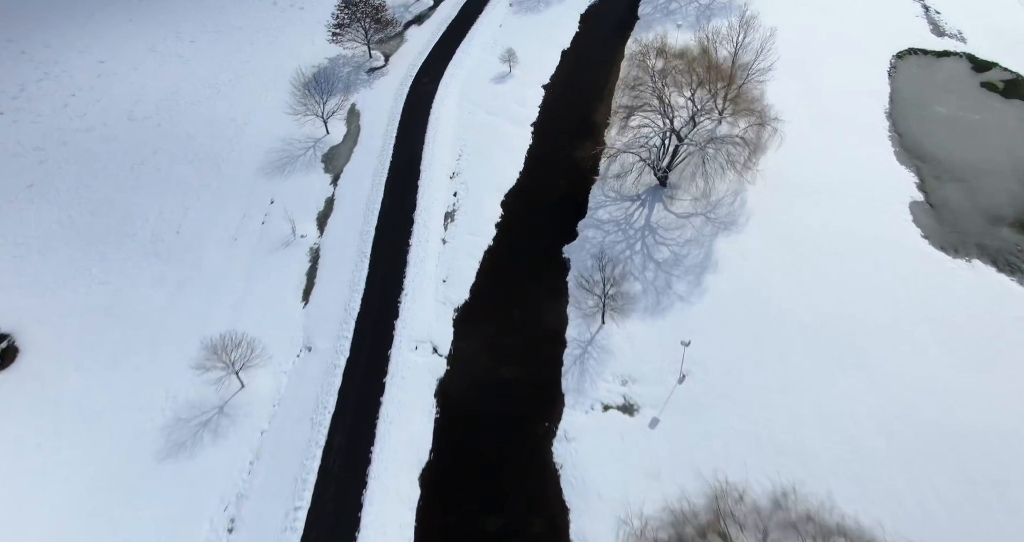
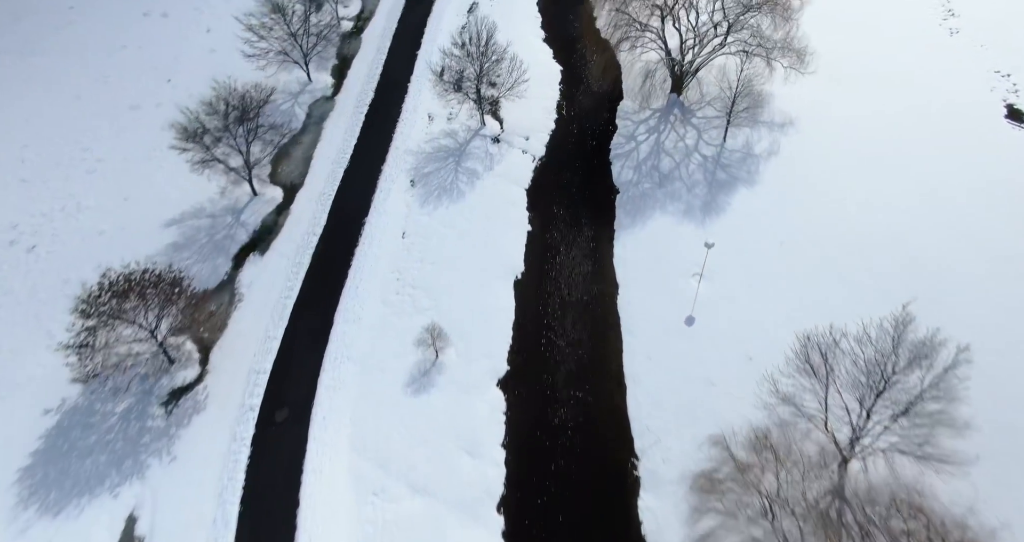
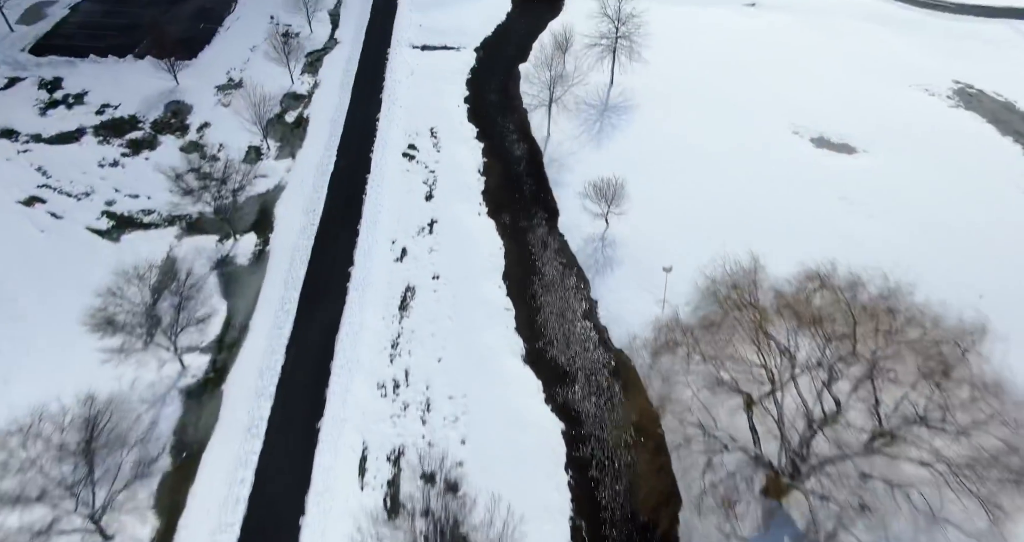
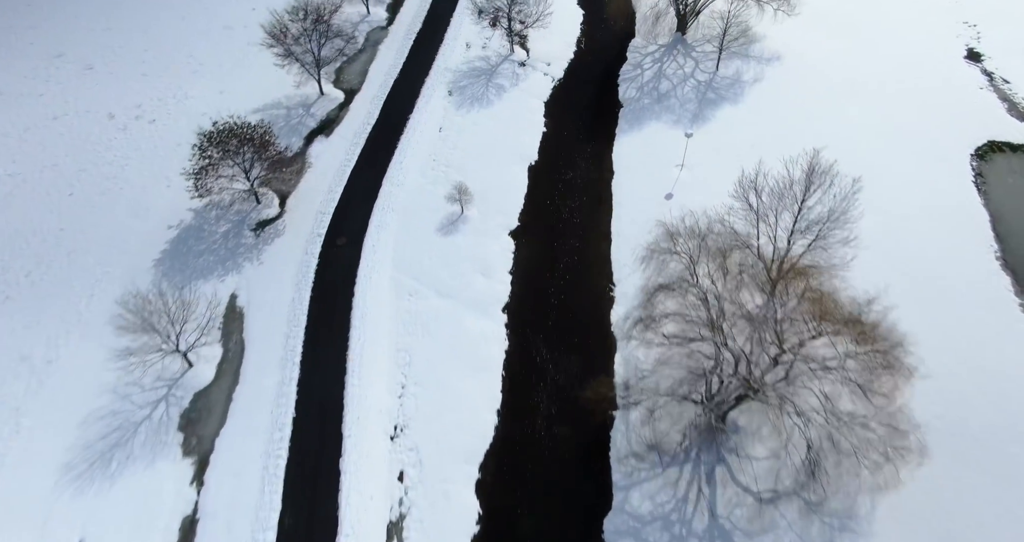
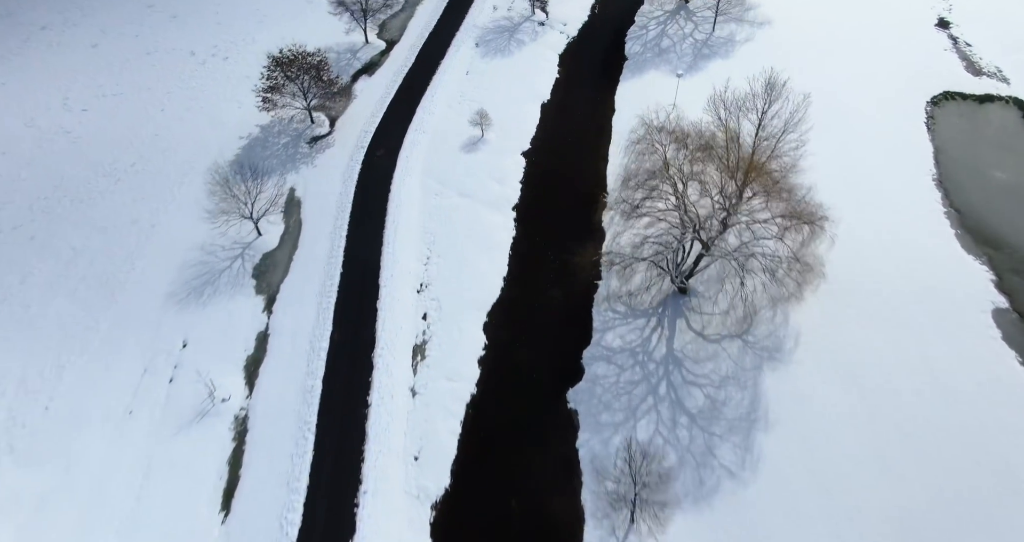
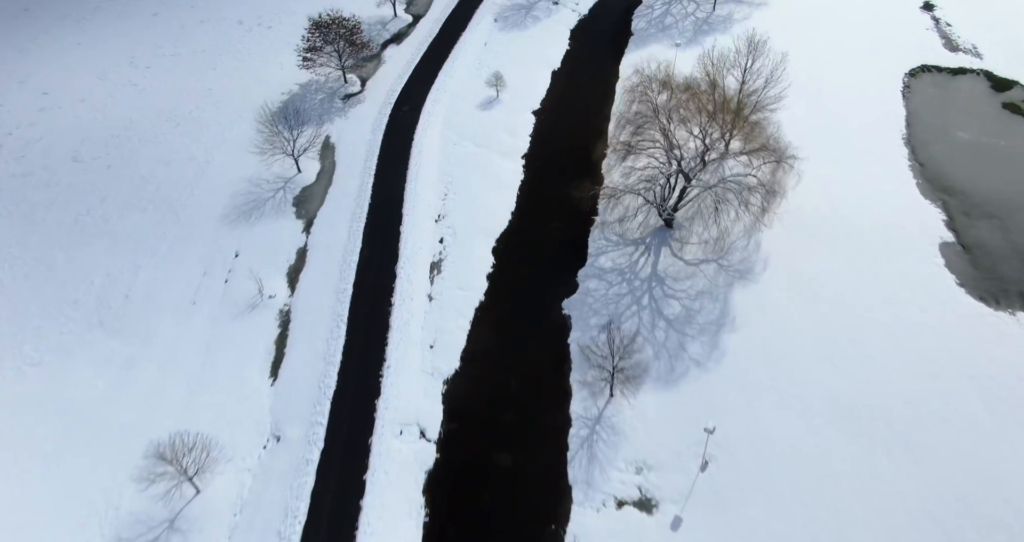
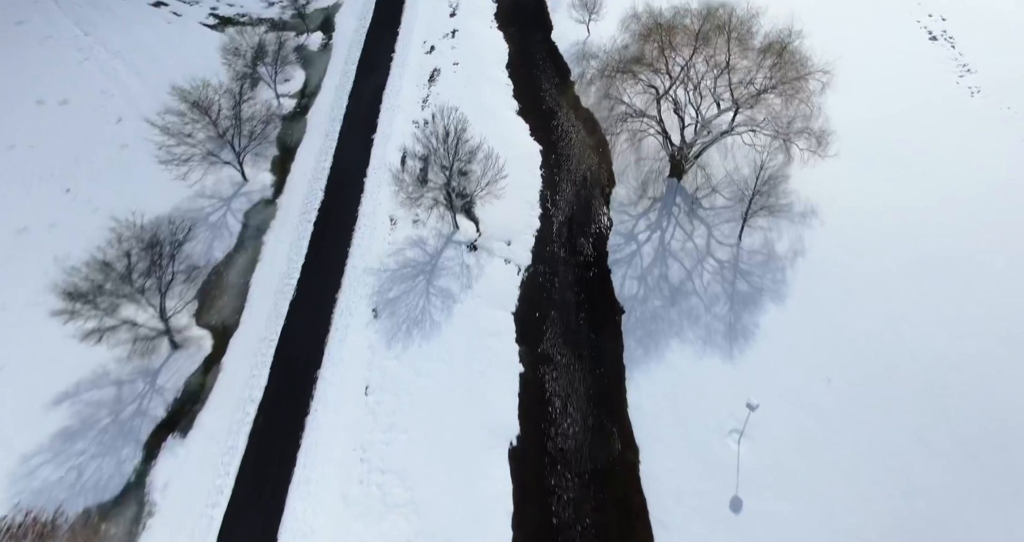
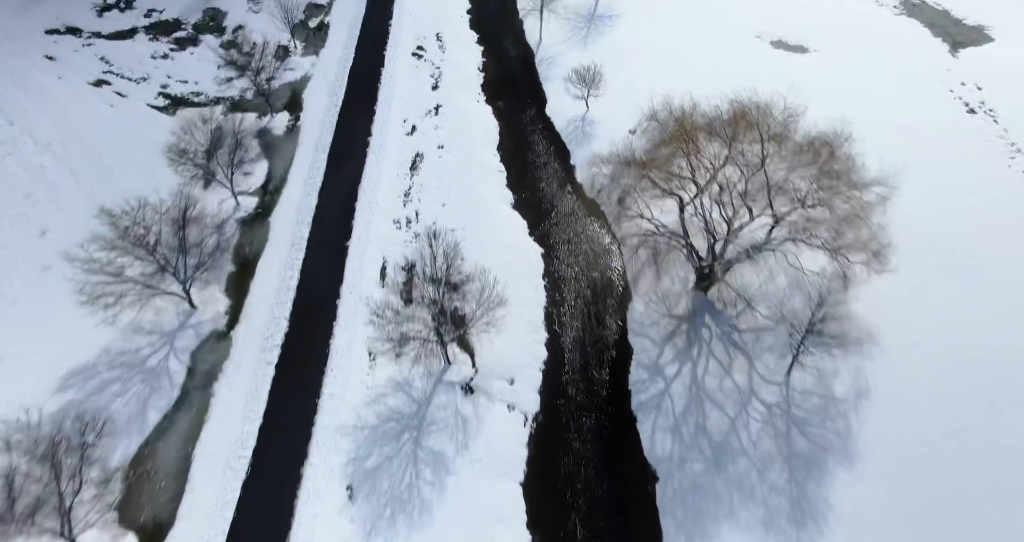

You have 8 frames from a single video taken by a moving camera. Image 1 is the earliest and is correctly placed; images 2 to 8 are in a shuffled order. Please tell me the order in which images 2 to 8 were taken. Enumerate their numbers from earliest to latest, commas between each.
6, 5, 4, 2, 7, 8, 3
